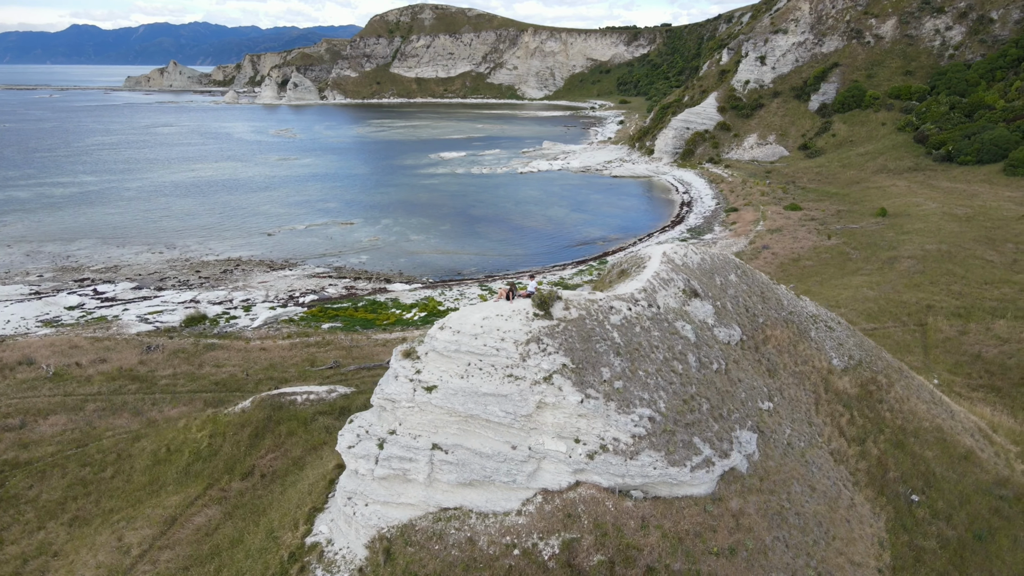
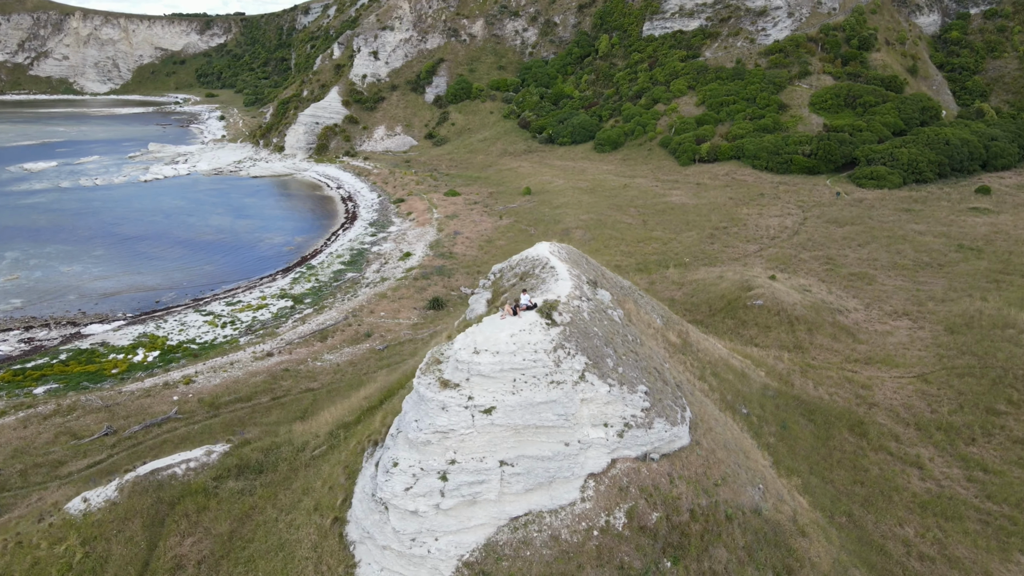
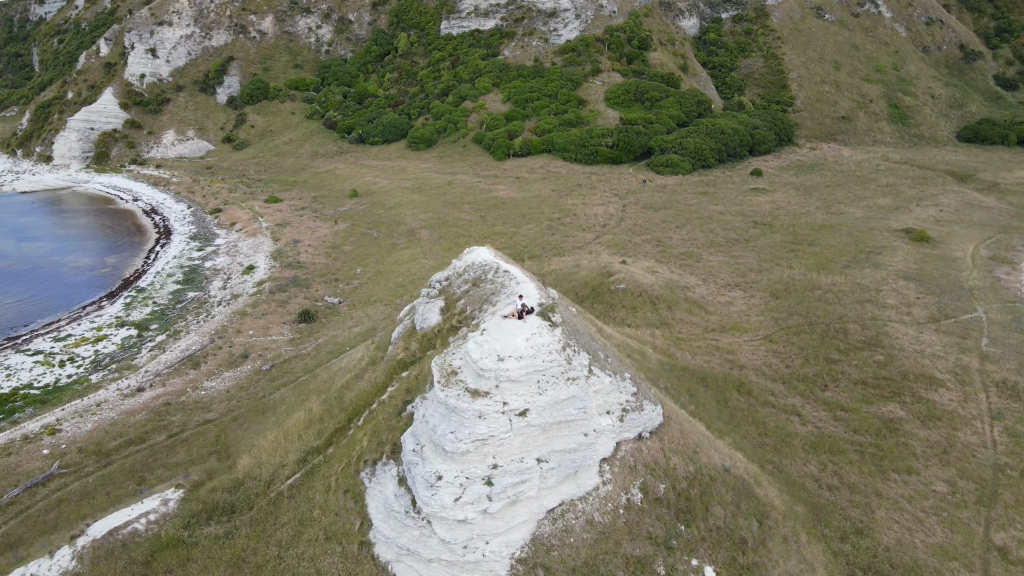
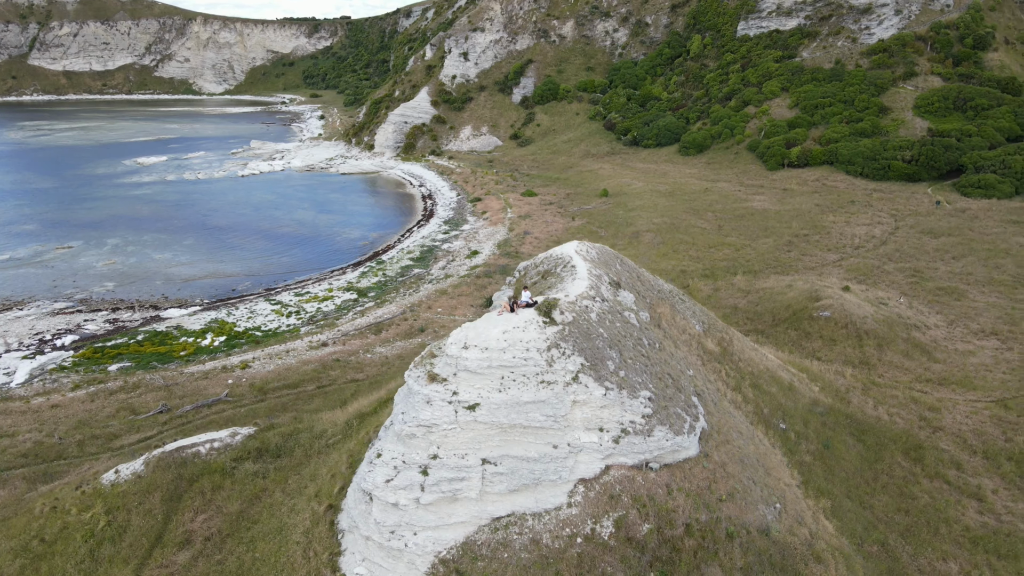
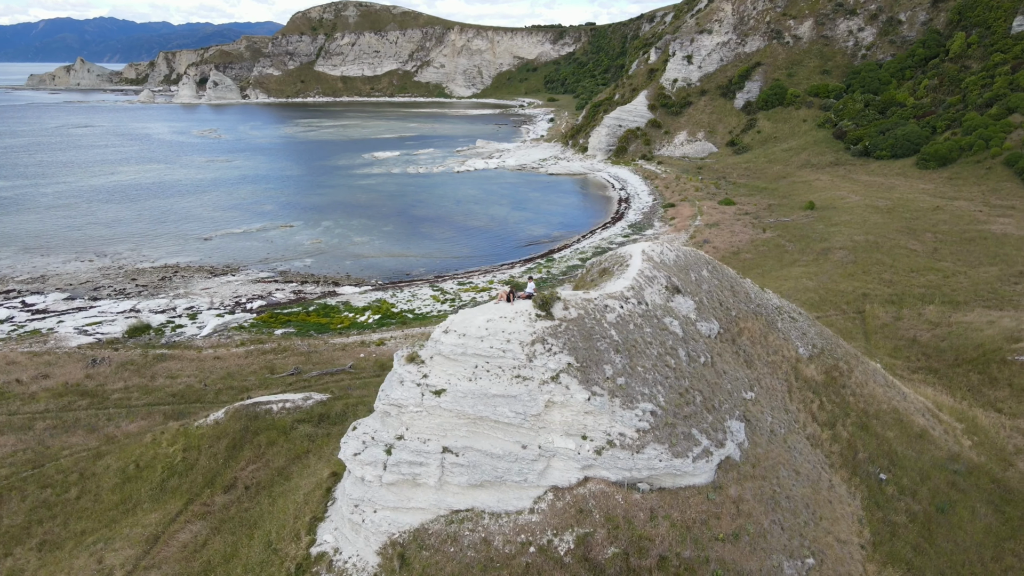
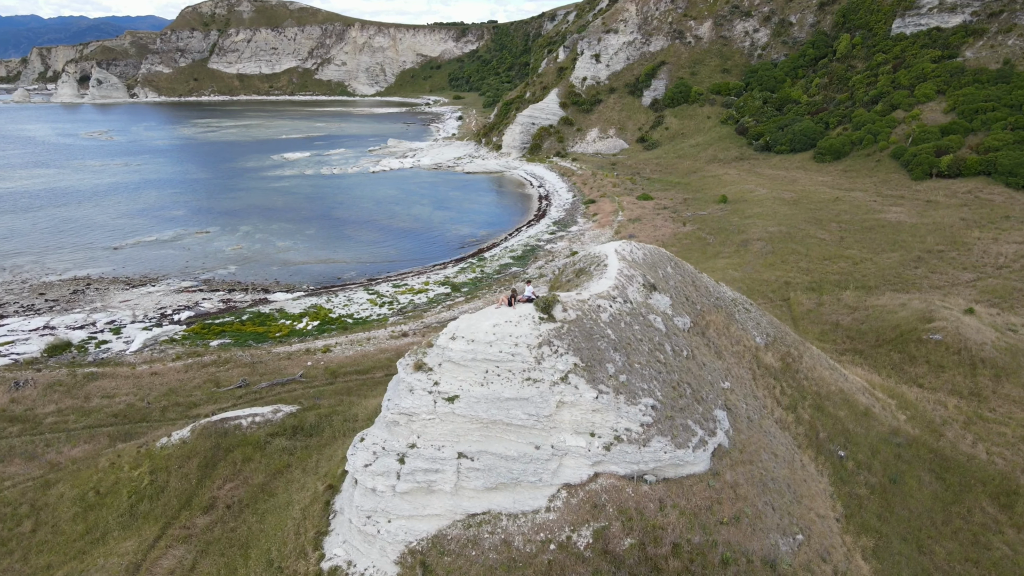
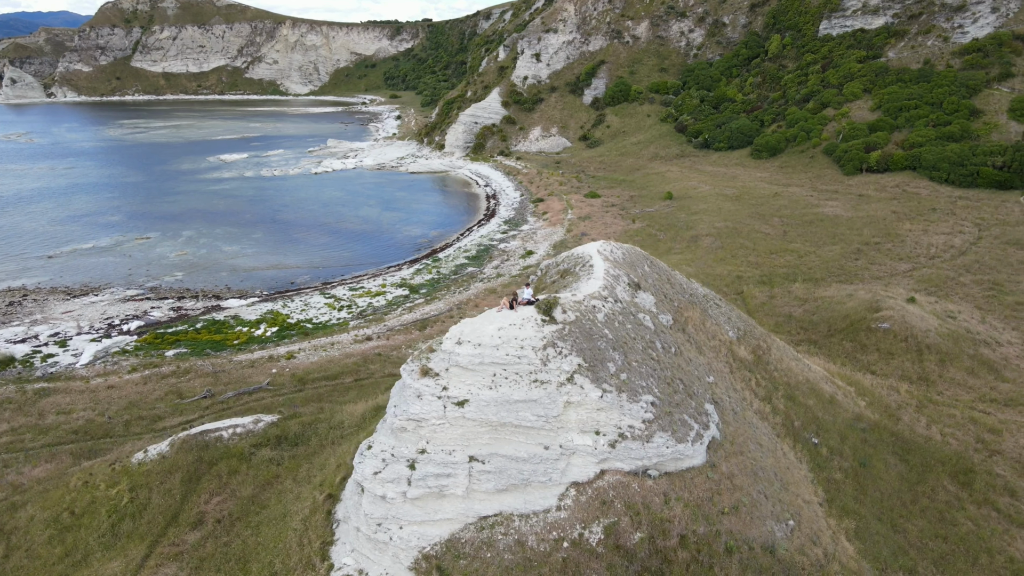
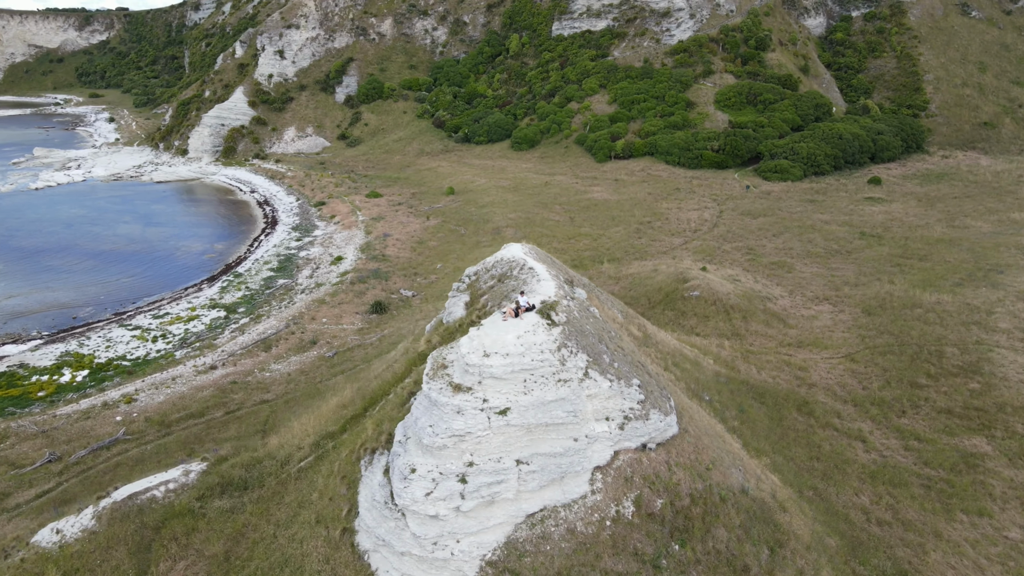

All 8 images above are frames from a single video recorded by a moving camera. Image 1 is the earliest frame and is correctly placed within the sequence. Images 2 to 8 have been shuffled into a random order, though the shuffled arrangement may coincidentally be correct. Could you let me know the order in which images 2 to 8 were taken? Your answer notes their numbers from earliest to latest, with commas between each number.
5, 6, 7, 4, 2, 8, 3
